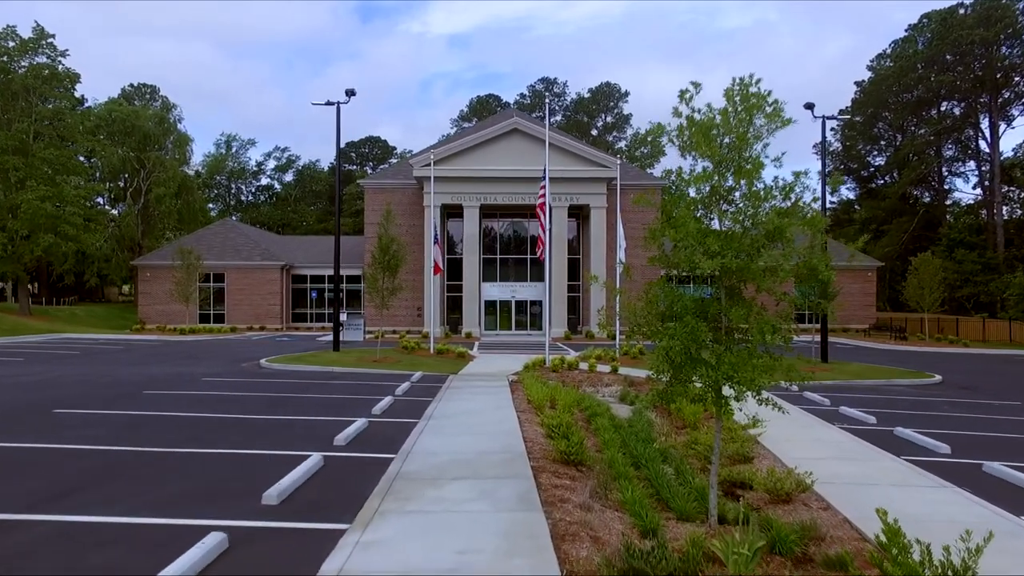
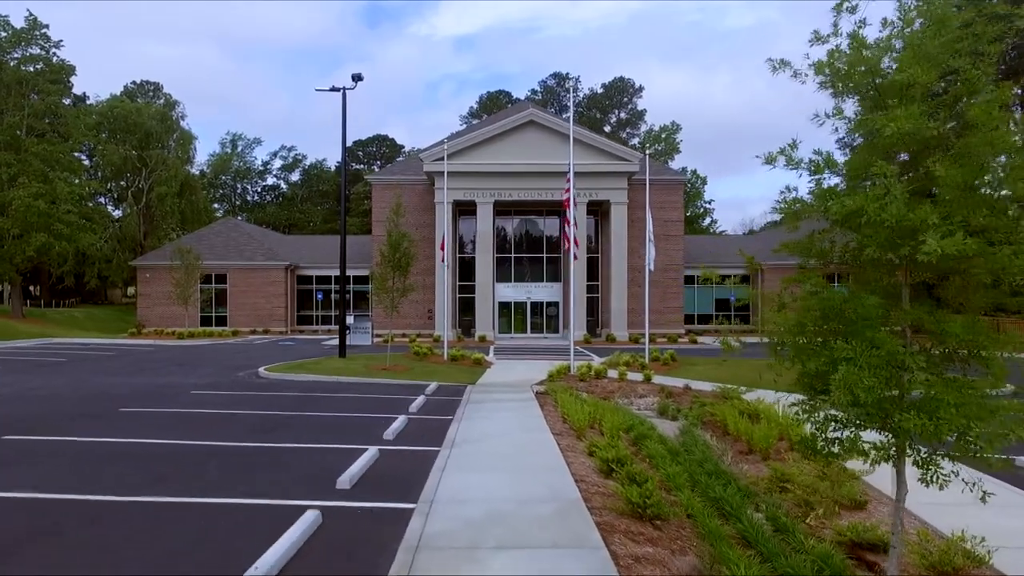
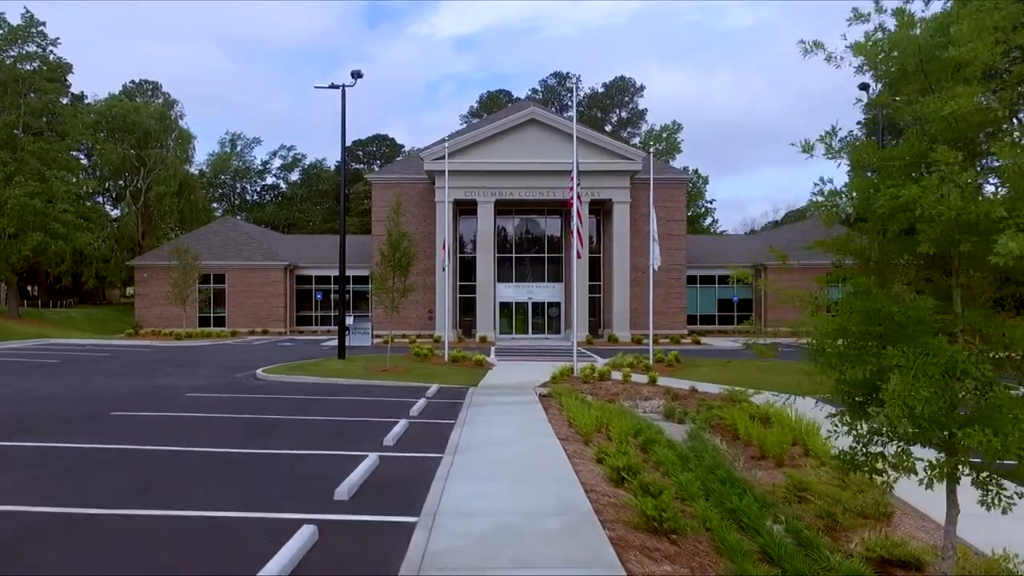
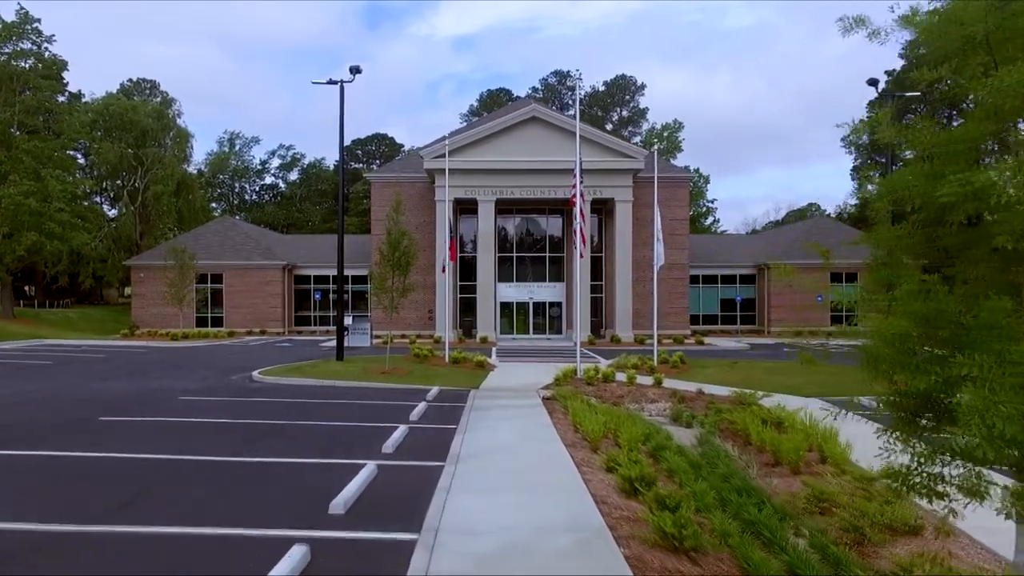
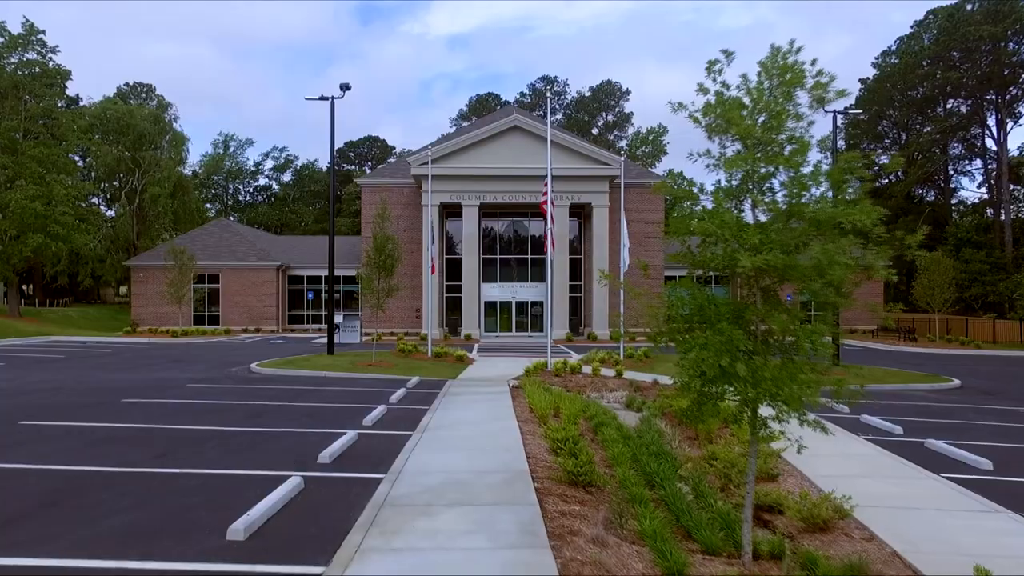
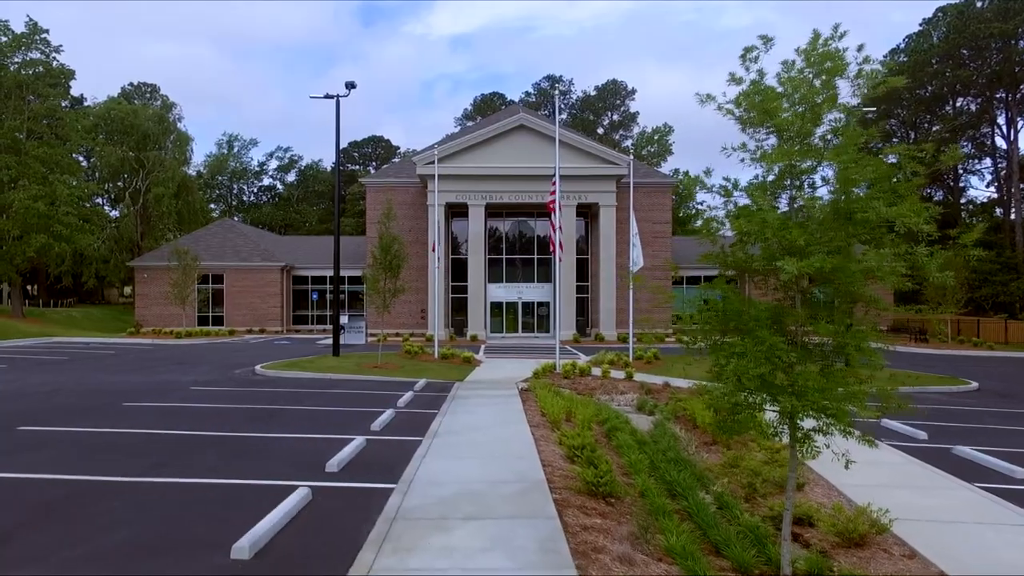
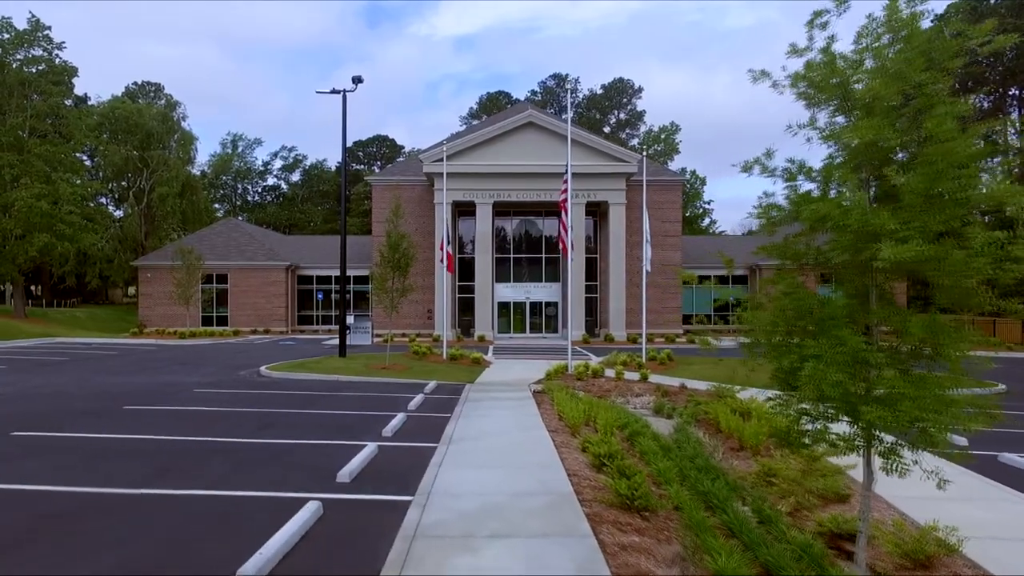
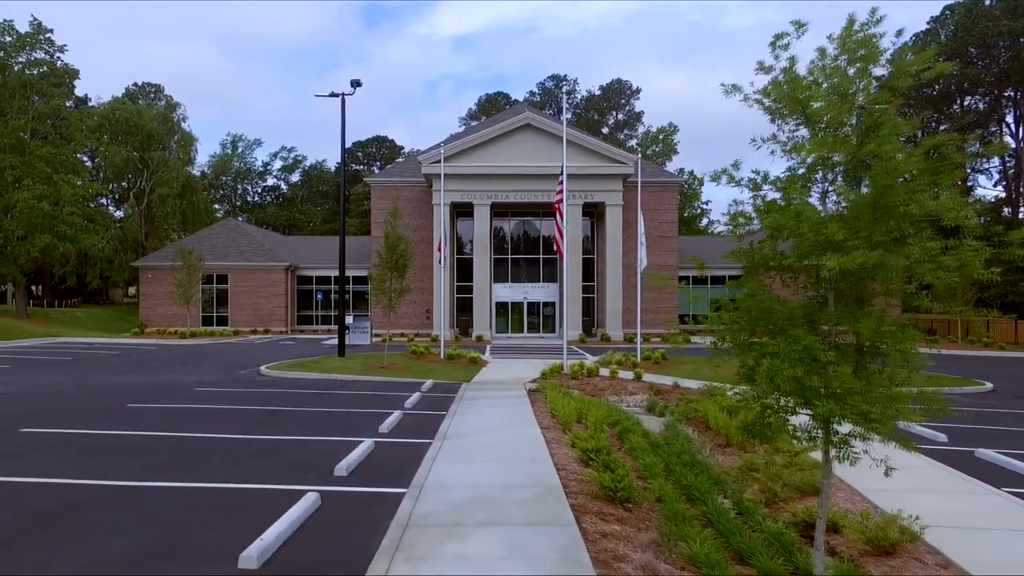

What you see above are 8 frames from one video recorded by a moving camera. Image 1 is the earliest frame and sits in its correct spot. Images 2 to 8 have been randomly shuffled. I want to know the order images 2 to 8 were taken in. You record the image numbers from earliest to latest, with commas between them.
5, 6, 8, 7, 2, 3, 4
